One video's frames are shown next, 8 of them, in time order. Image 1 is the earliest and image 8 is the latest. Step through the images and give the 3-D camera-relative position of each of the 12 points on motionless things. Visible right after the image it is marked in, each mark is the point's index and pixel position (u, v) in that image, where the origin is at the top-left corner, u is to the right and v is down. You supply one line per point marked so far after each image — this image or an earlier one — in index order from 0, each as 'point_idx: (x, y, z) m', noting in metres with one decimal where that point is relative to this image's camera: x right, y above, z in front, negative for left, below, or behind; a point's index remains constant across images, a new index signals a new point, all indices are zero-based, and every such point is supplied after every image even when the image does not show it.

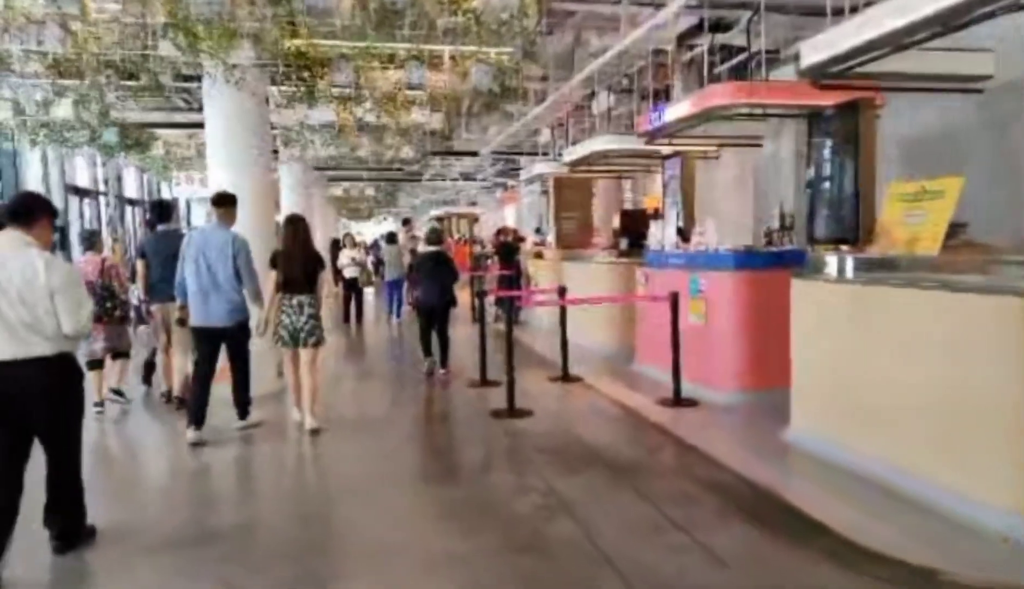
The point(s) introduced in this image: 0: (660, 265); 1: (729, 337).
0: (+1.8, +0.4, +8.1) m
1: (+2.2, -0.4, +7.0) m
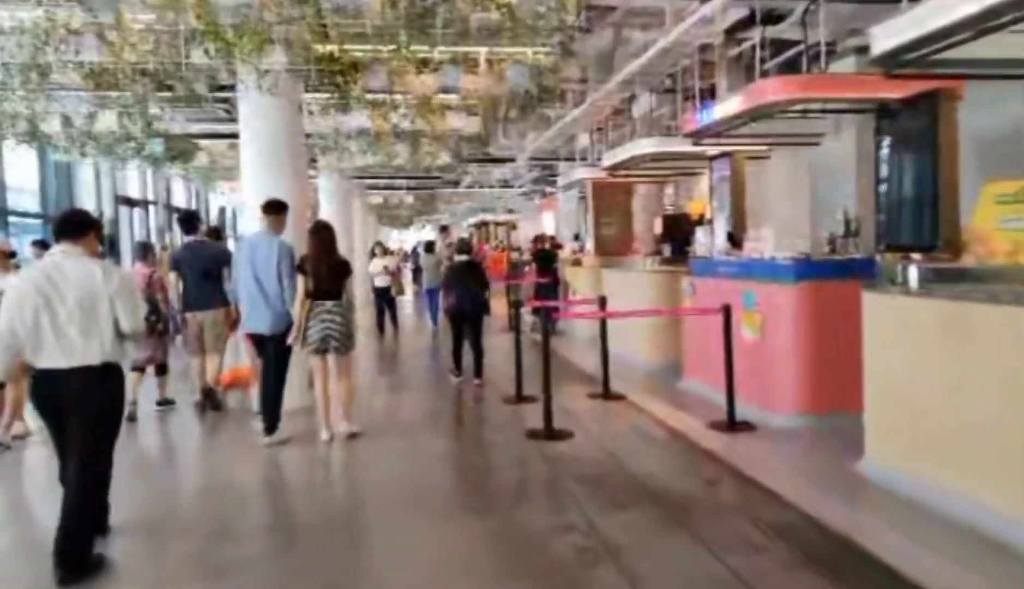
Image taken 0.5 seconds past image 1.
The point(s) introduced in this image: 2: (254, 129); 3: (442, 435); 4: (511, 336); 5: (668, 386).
0: (+2.2, +0.2, +7.6) m
1: (+2.6, -0.6, +6.4) m
2: (-2.9, +1.9, +7.6) m
3: (-0.7, -1.4, +7.0) m
4: (0.0, -0.8, +13.5) m
5: (+1.9, -1.1, +8.2) m
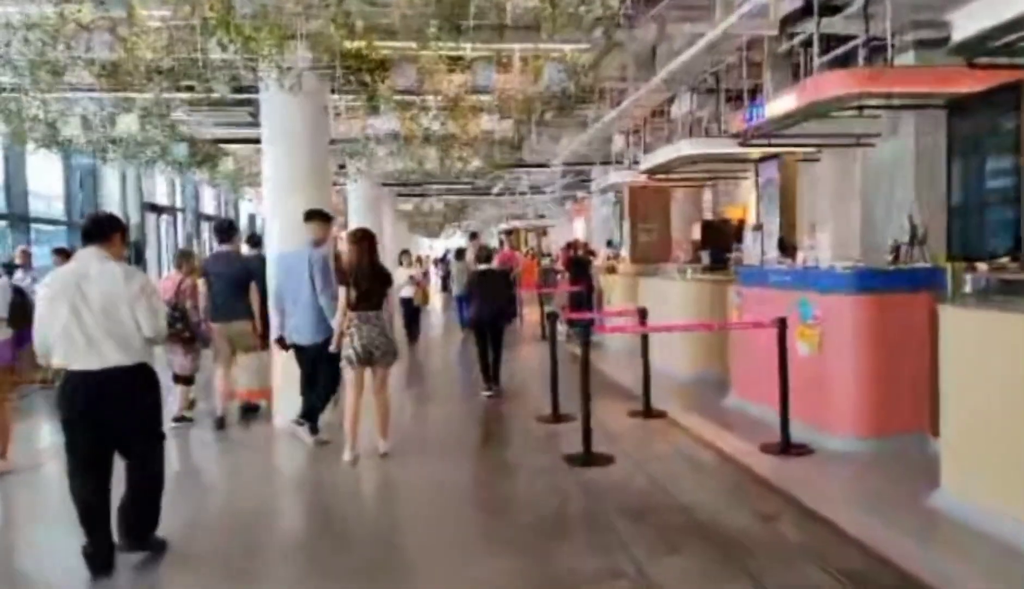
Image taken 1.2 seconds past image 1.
0: (+2.6, +0.1, +7.0) m
1: (+2.9, -0.7, +5.9) m
2: (-2.5, +1.8, +7.3) m
3: (-0.4, -1.5, +6.5) m
4: (+0.6, -1.0, +13.1) m
5: (+2.2, -1.2, +7.6) m
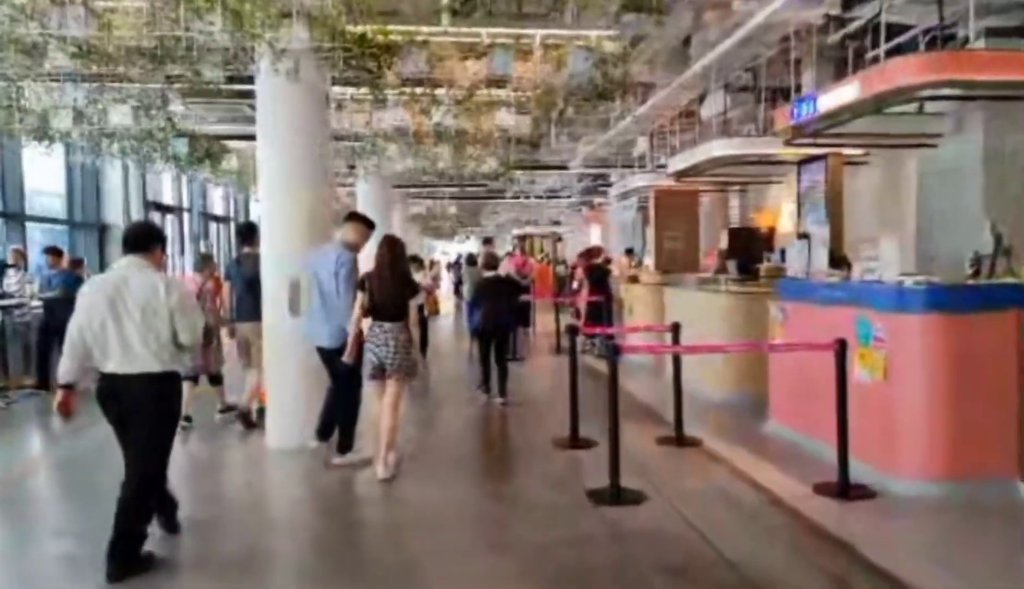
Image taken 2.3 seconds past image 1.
0: (+2.7, 0.0, +6.3) m
1: (+3.0, -0.8, +5.1) m
2: (-2.3, +1.7, +6.6) m
3: (-0.2, -1.6, +5.8) m
4: (+0.9, -1.2, +12.3) m
5: (+2.4, -1.4, +6.8) m
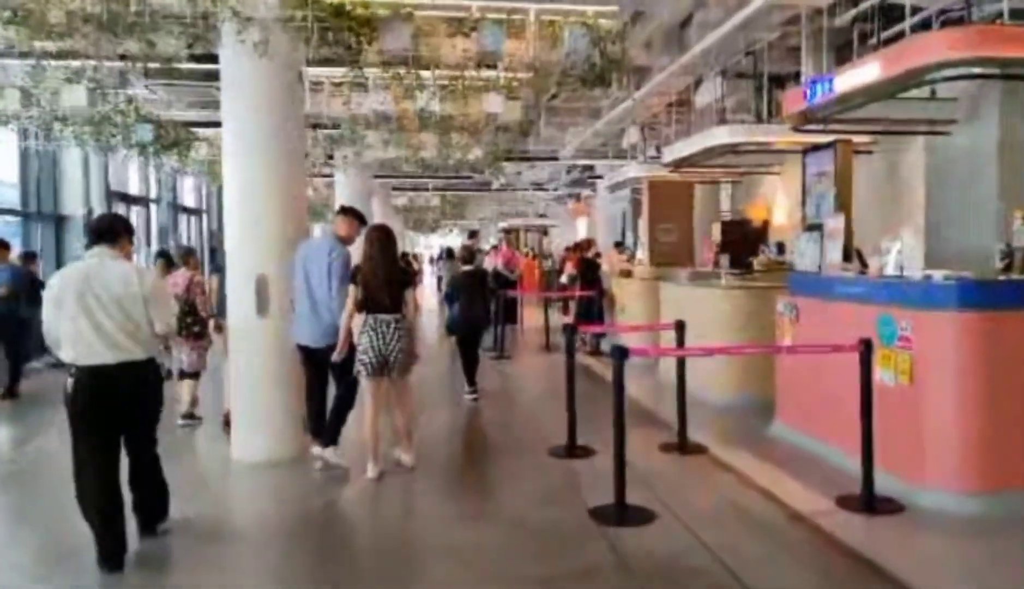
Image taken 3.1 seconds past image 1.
0: (+2.7, 0.0, +5.8) m
1: (+3.0, -0.8, +4.7) m
2: (-2.4, +1.7, +6.1) m
3: (-0.3, -1.6, +5.3) m
4: (+0.6, -1.1, +11.9) m
5: (+2.3, -1.3, +6.4) m
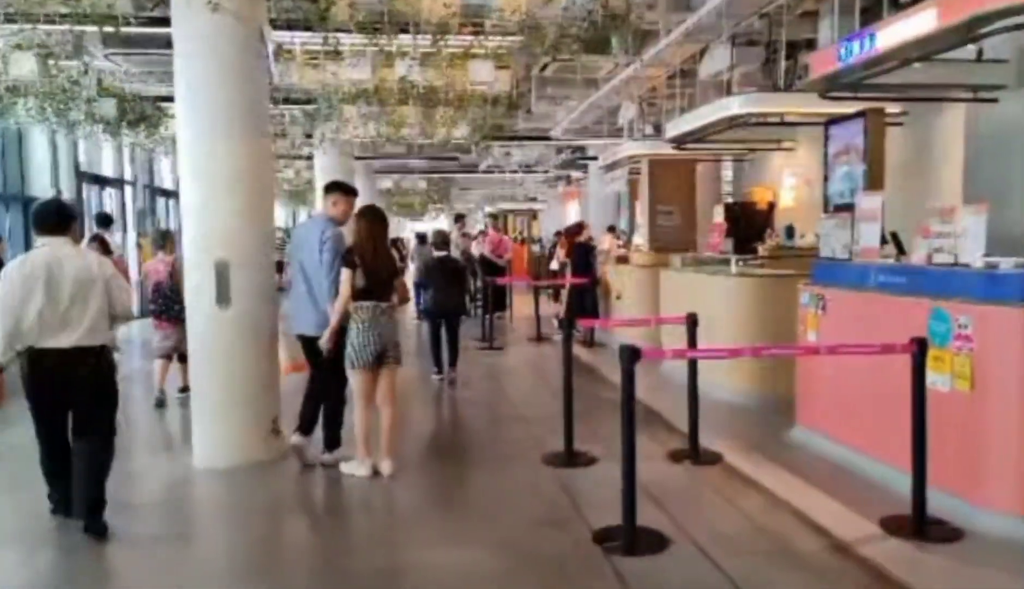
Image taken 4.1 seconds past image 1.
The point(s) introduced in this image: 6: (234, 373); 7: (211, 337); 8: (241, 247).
0: (+2.6, +0.1, +5.1) m
1: (+2.9, -0.7, +4.0) m
2: (-2.5, +1.8, +5.2) m
3: (-0.4, -1.5, +4.6) m
4: (+0.5, -0.9, +11.1) m
5: (+2.2, -1.2, +5.7) m
6: (-2.3, -0.6, +5.4) m
7: (-2.4, -0.3, +5.4) m
8: (-2.2, +0.4, +5.4) m
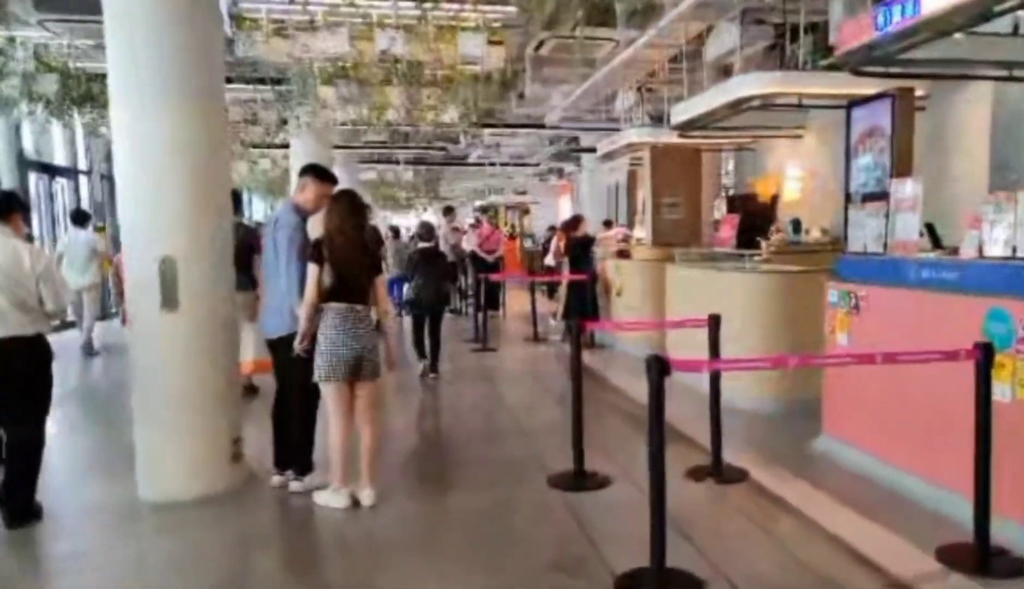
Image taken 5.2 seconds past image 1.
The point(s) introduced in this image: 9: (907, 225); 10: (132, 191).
0: (+2.6, +0.1, +4.6) m
1: (+3.0, -0.7, +3.5) m
2: (-2.5, +1.8, +4.6) m
3: (-0.3, -1.5, +4.0) m
4: (+0.4, -0.8, +10.6) m
5: (+2.2, -1.2, +5.2) m
6: (-2.3, -0.6, +4.8) m
7: (-2.4, -0.3, +4.8) m
8: (-2.2, +0.4, +4.8) m
9: (+2.8, +0.5, +4.8) m
10: (-2.5, +0.7, +4.8) m
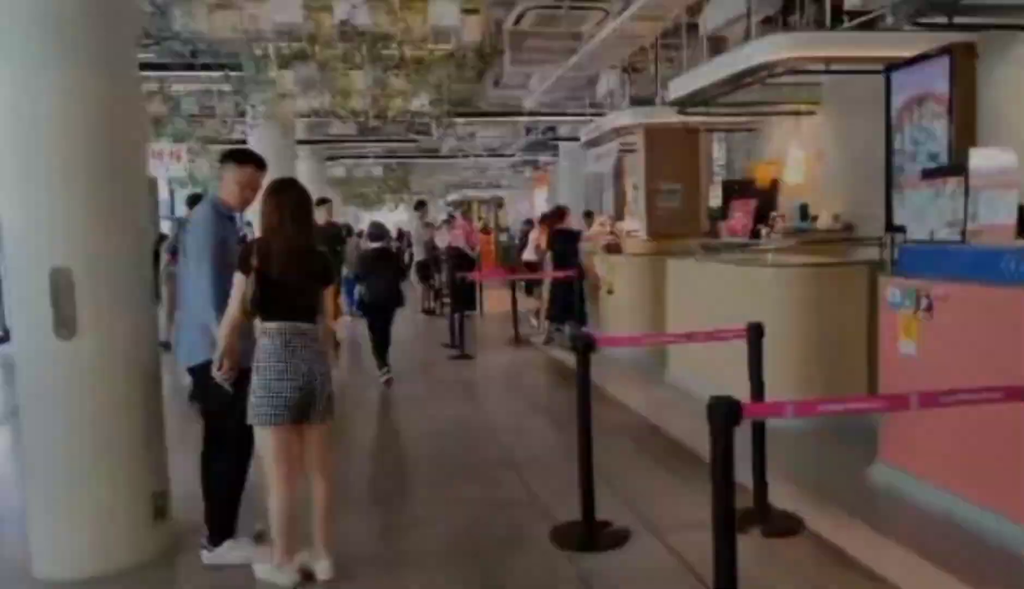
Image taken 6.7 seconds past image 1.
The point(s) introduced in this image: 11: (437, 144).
0: (+2.6, +0.1, +3.7) m
1: (+3.0, -0.7, +2.5) m
2: (-2.6, +1.7, +3.5) m
3: (-0.3, -1.6, +3.0) m
4: (+0.1, -0.8, +9.6) m
5: (+2.2, -1.2, +4.3) m
6: (-2.3, -0.7, +3.7) m
7: (-2.4, -0.5, +3.6) m
8: (-2.2, +0.3, +3.7) m
9: (+2.7, +0.5, +3.9) m
10: (-2.6, +0.6, +3.6) m
11: (-2.0, +4.1, +18.8) m
